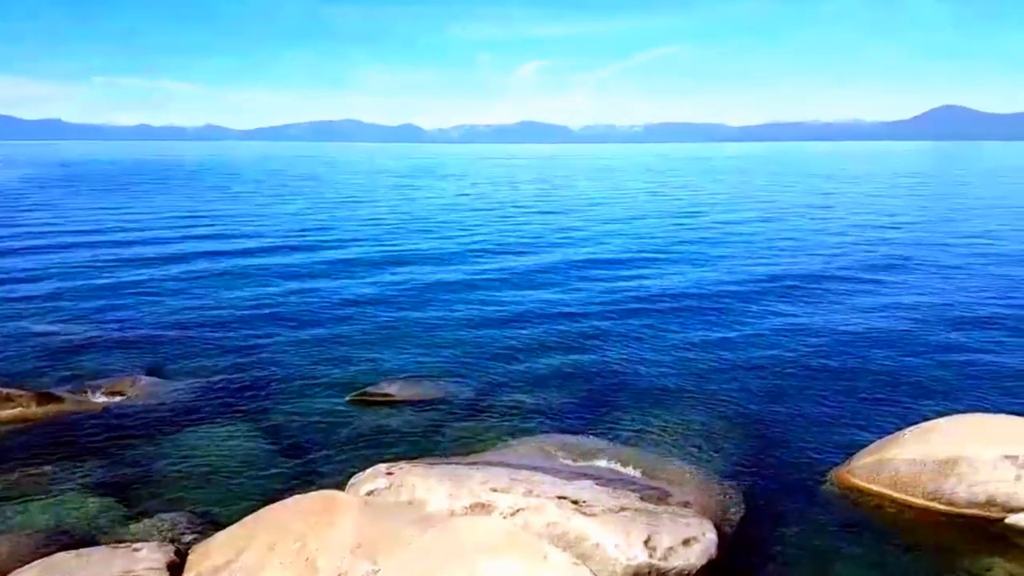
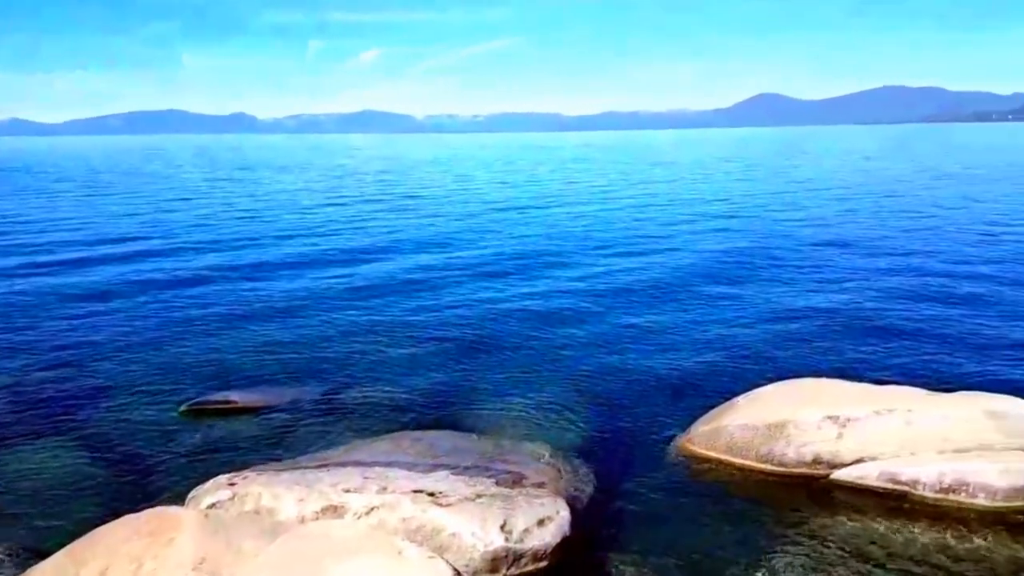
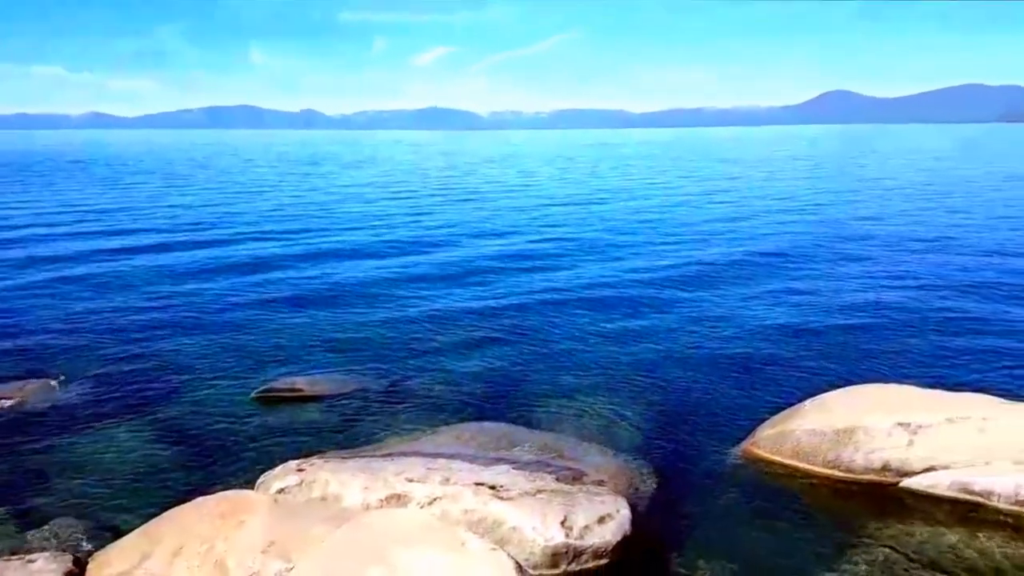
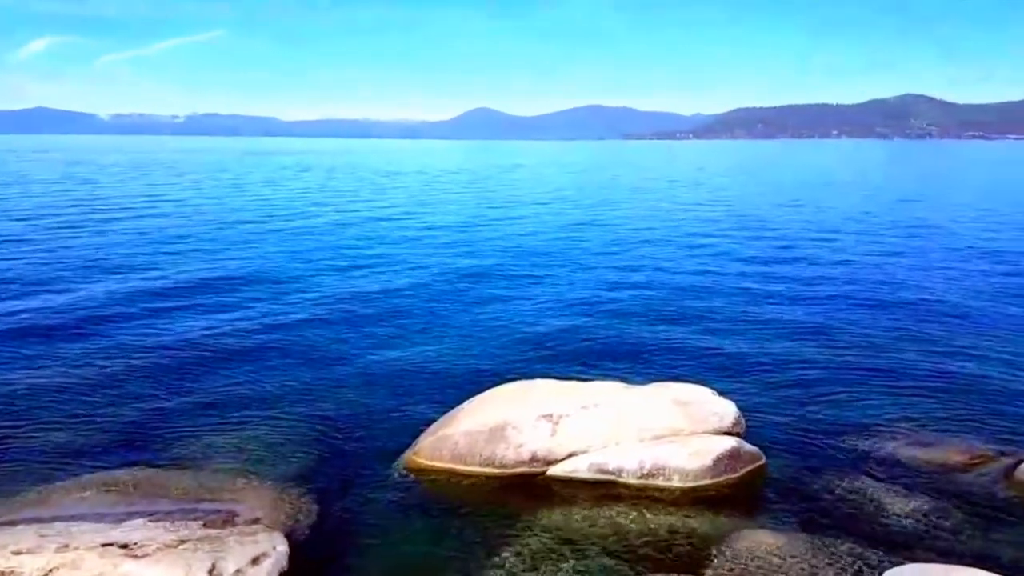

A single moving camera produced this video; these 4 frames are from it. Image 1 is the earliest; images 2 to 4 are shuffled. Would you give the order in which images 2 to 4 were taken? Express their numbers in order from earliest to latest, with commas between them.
3, 2, 4
